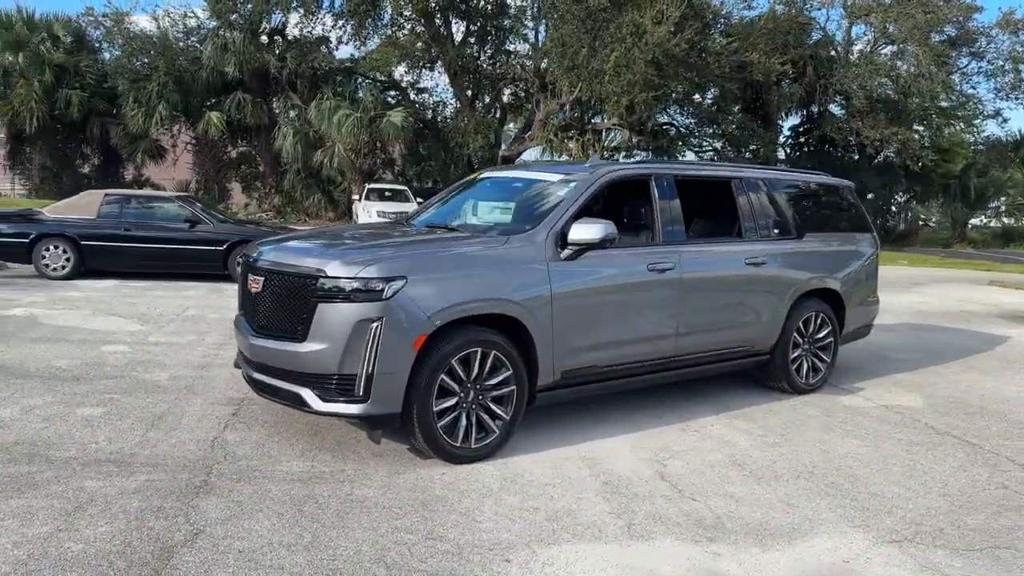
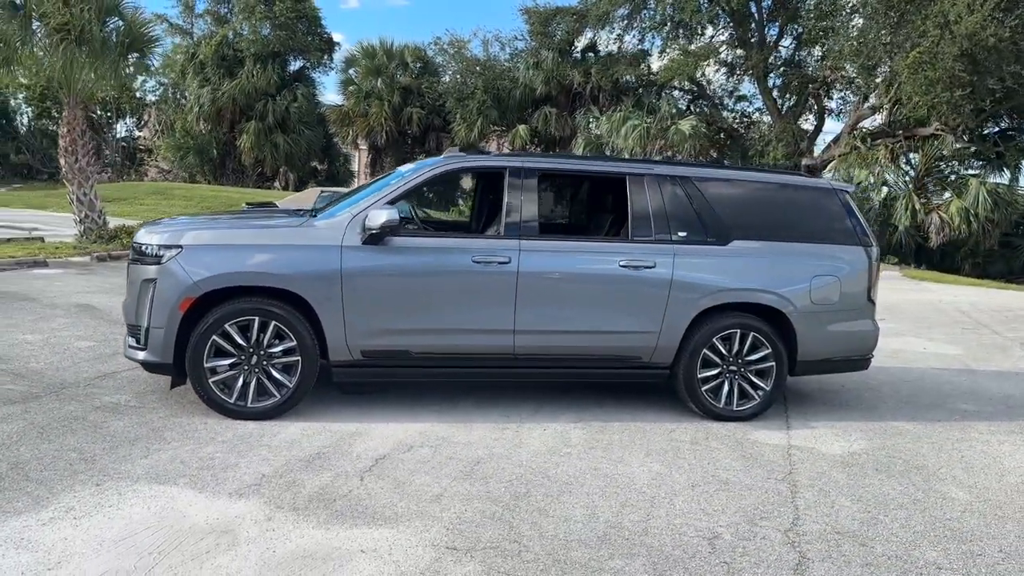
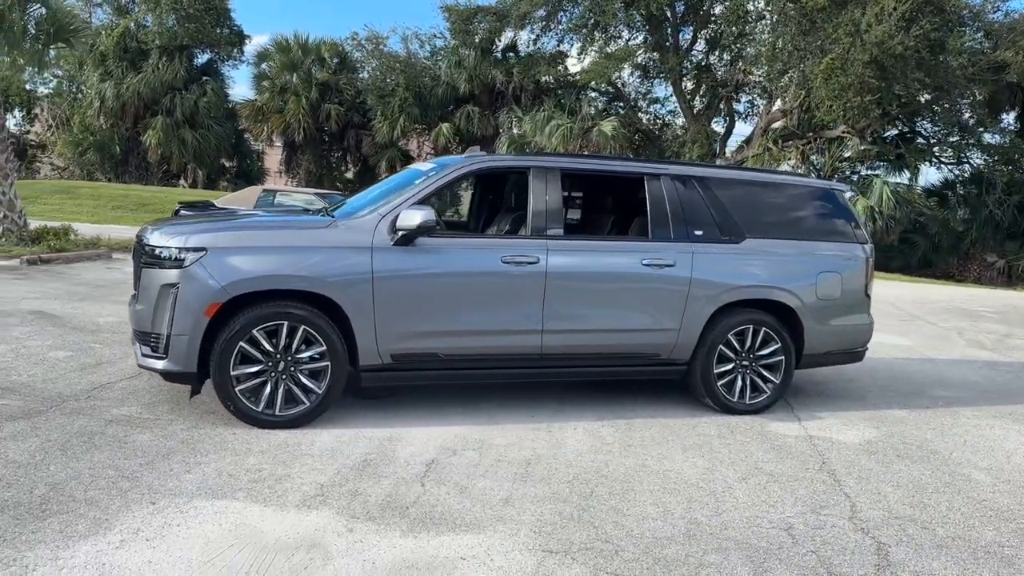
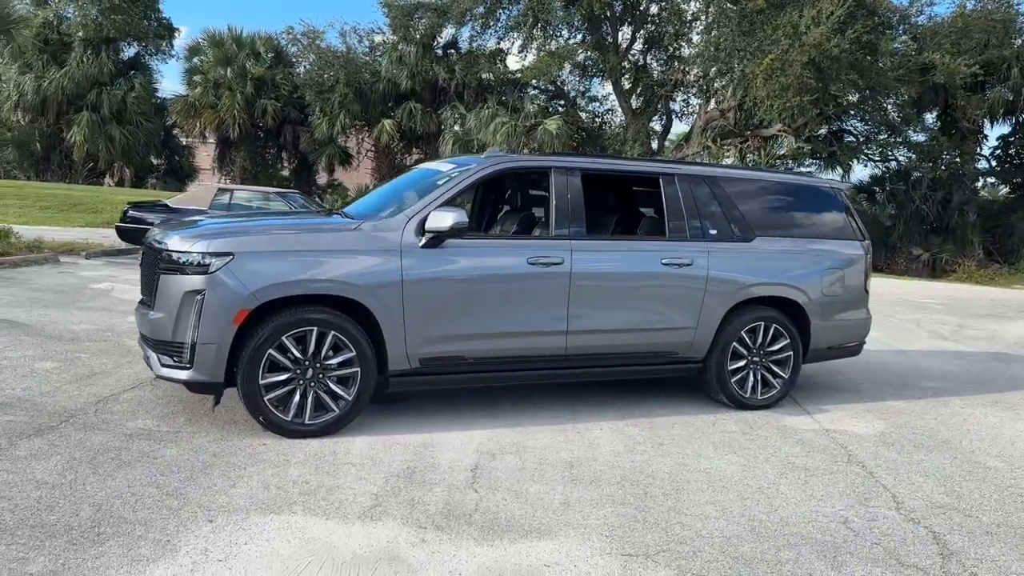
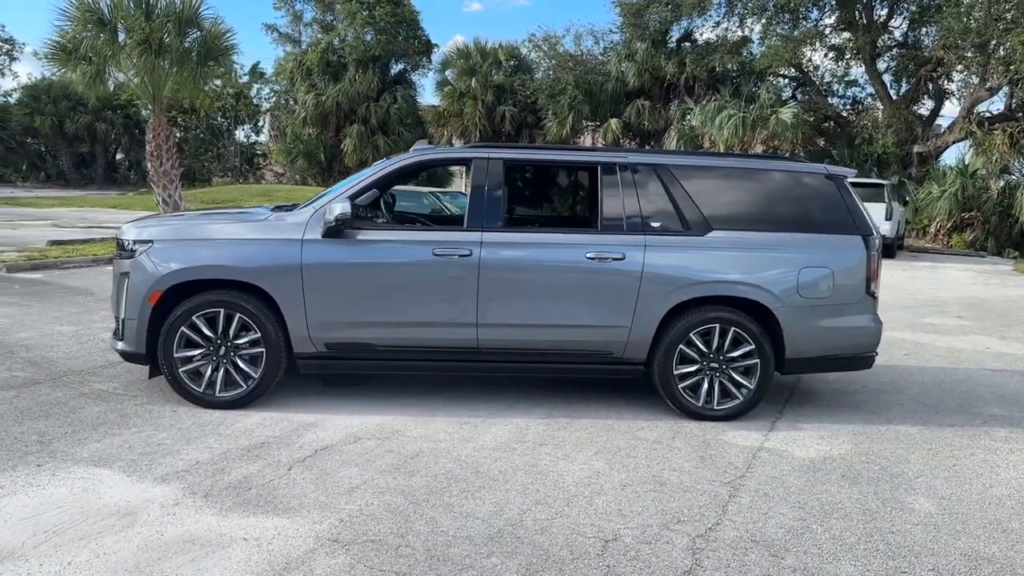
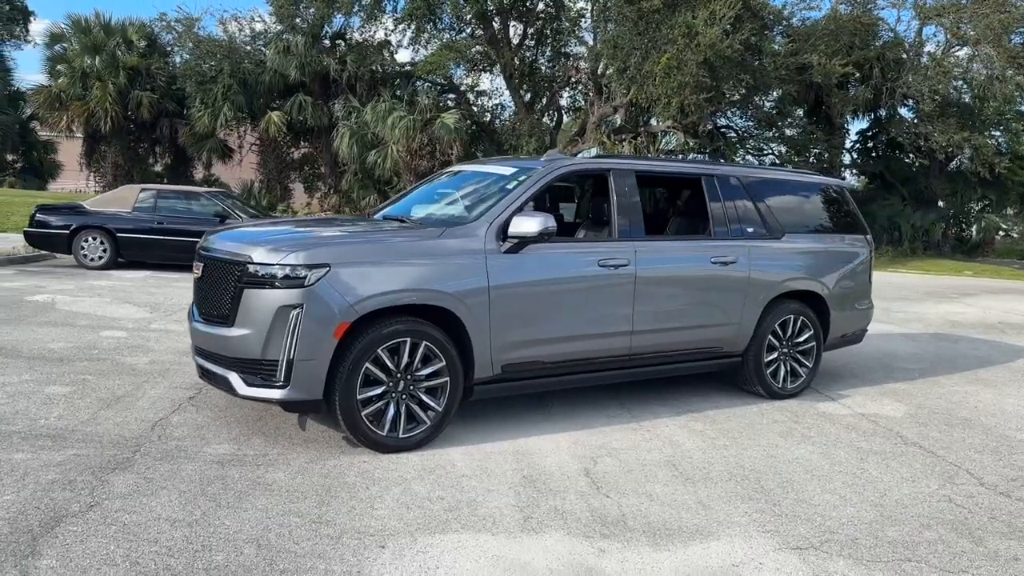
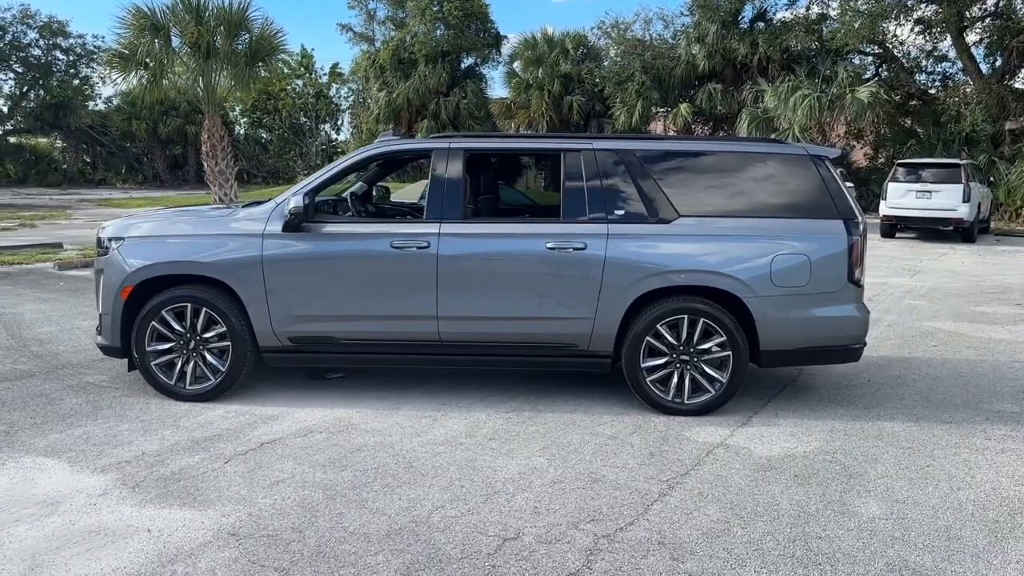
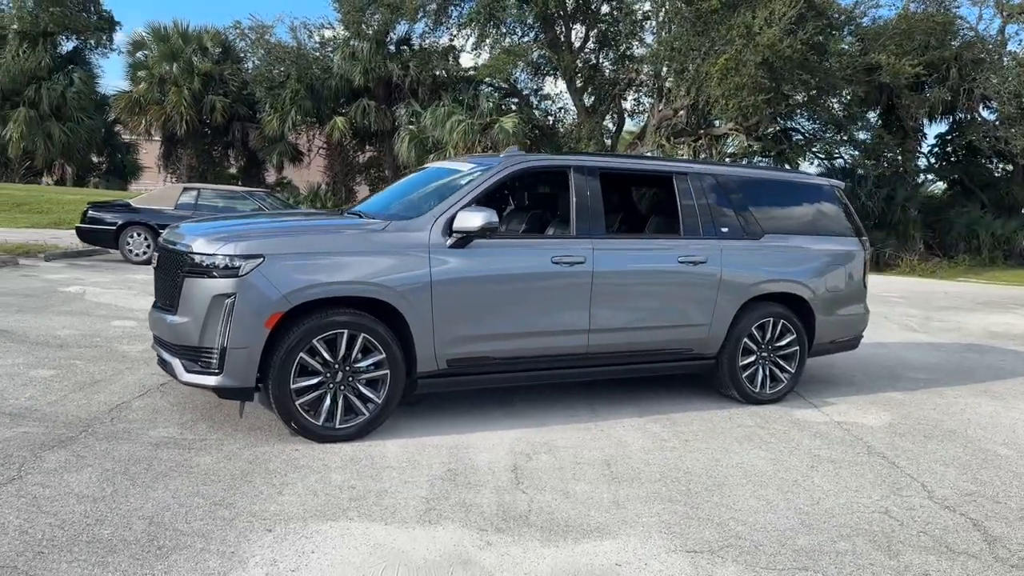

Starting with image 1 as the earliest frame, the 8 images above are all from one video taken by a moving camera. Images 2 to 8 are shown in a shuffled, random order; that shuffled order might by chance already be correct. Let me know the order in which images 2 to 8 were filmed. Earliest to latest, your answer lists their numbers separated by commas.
6, 8, 4, 3, 2, 5, 7
